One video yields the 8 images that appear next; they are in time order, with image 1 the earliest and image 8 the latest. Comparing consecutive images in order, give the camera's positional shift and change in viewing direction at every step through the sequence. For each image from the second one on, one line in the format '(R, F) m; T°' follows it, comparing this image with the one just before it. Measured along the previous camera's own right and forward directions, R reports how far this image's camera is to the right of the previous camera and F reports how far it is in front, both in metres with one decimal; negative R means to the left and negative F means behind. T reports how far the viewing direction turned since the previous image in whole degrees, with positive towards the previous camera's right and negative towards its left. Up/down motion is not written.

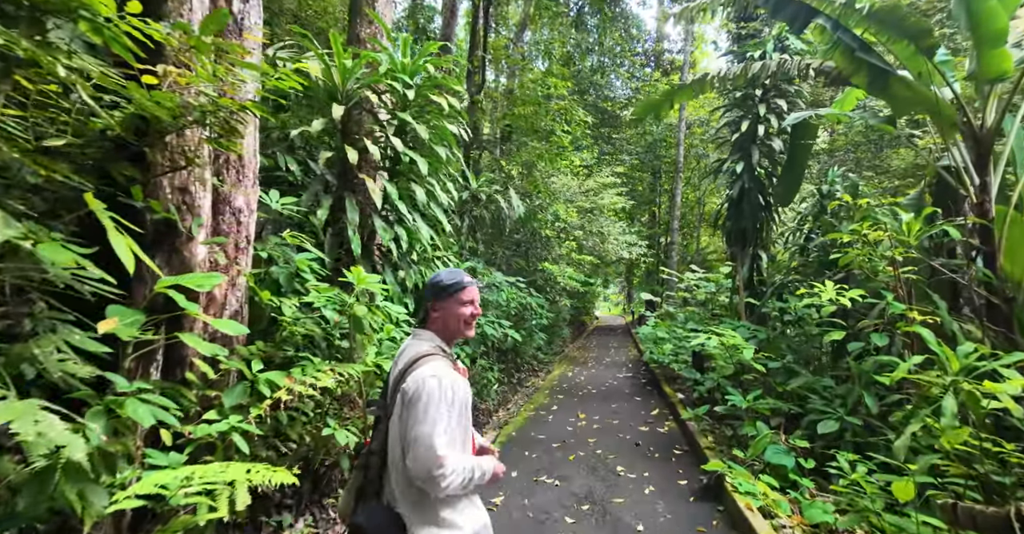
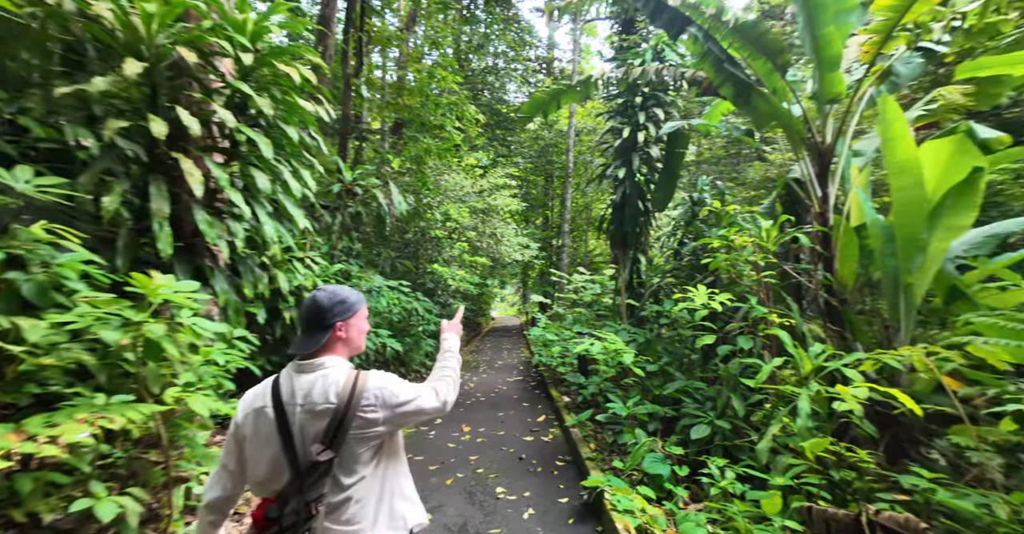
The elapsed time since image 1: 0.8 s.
(+0.1, +0.2) m; +12°
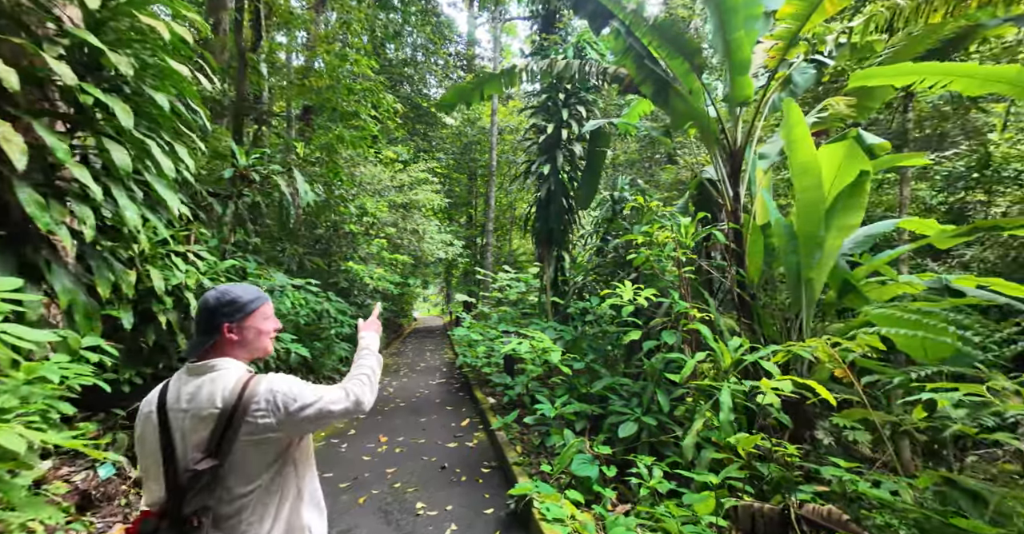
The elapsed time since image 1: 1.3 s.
(0.0, +0.2) m; +8°
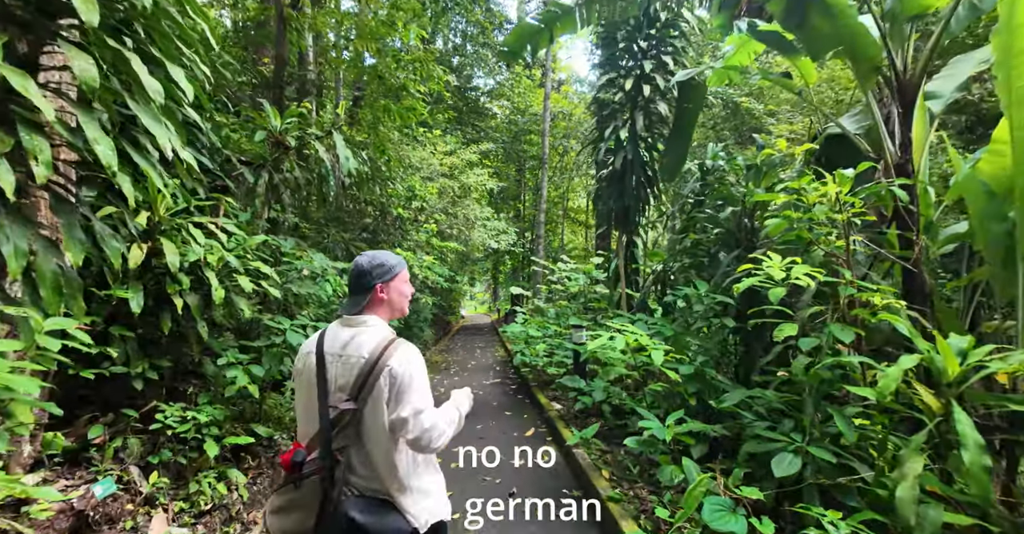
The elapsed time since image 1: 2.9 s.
(-0.2, +0.8) m; -5°
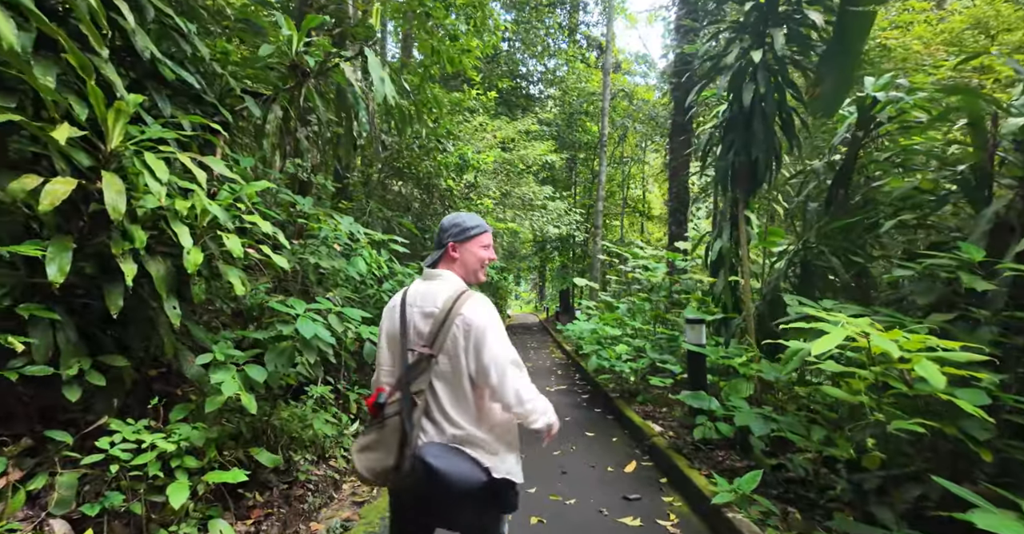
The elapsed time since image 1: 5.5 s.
(-0.3, +1.2) m; -5°
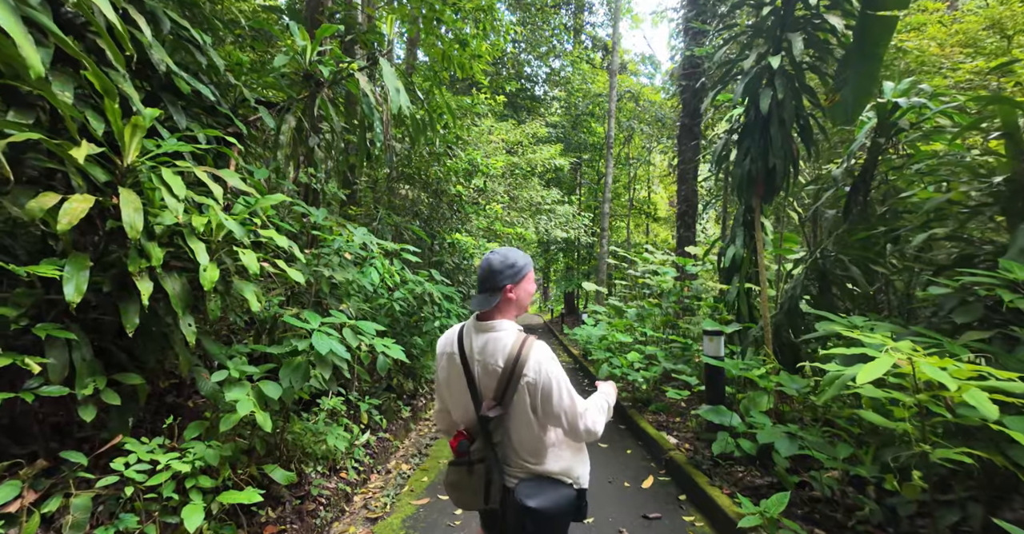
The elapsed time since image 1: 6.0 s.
(-0.1, 0.0) m; 0°
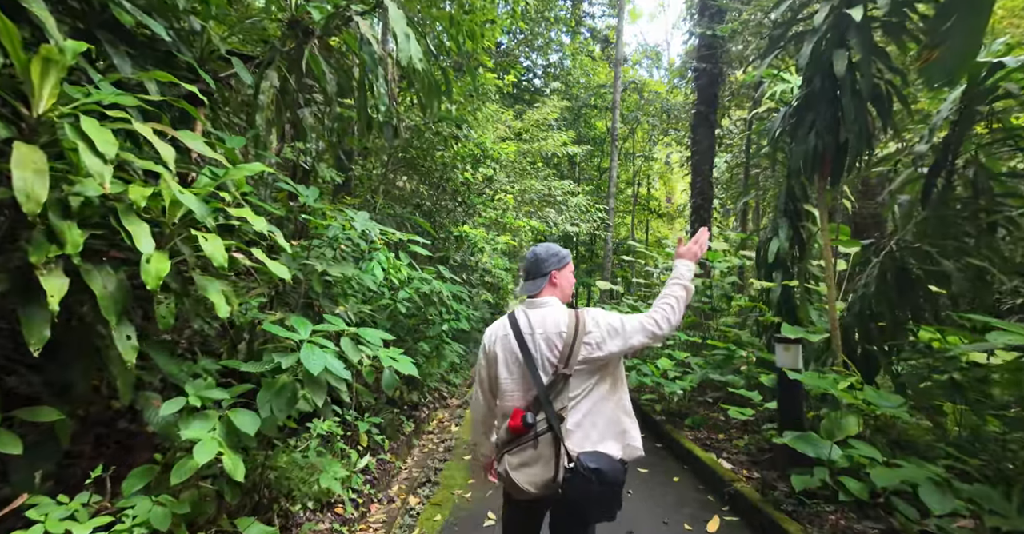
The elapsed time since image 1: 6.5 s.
(-0.2, +0.6) m; +1°
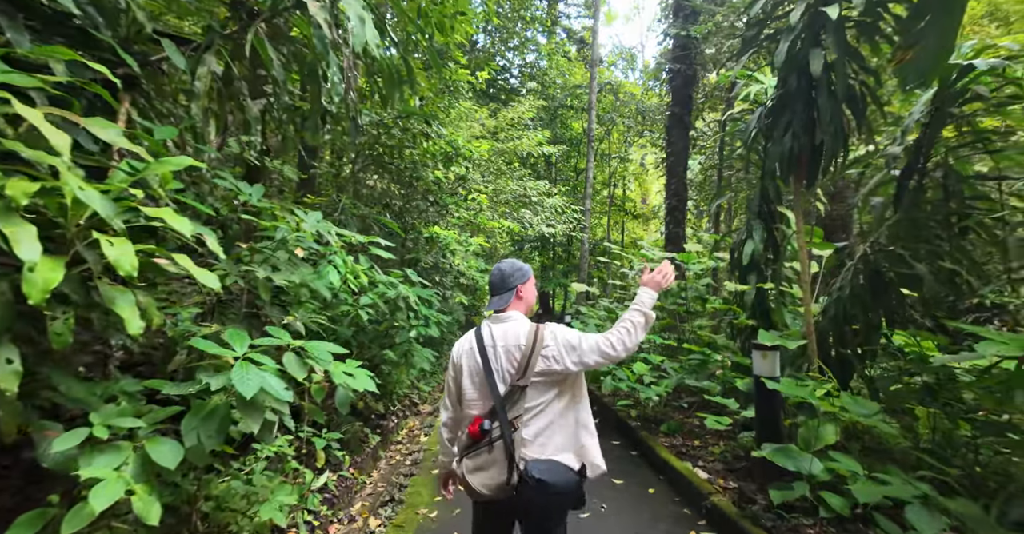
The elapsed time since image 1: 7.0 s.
(+0.1, +0.2) m; +2°
